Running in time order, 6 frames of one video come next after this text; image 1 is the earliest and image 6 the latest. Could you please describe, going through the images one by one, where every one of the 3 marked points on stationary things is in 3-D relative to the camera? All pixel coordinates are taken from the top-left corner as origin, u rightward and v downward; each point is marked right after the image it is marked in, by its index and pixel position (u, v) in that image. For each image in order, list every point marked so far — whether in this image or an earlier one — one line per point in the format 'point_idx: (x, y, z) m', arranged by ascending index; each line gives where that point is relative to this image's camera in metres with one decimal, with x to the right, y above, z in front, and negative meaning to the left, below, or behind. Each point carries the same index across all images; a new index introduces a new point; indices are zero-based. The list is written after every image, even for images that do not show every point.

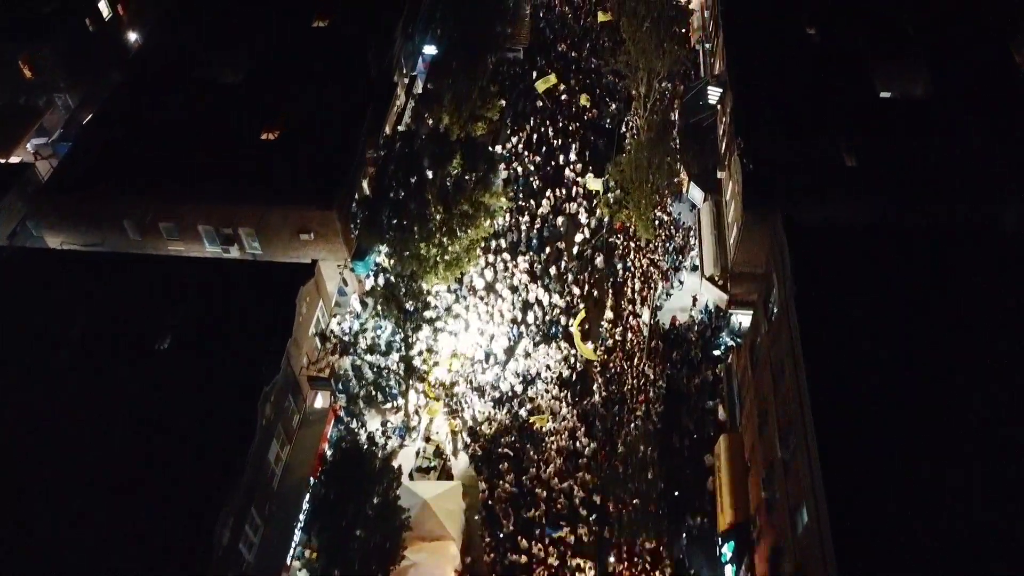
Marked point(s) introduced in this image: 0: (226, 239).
0: (-10.1, +1.7, +18.7) m
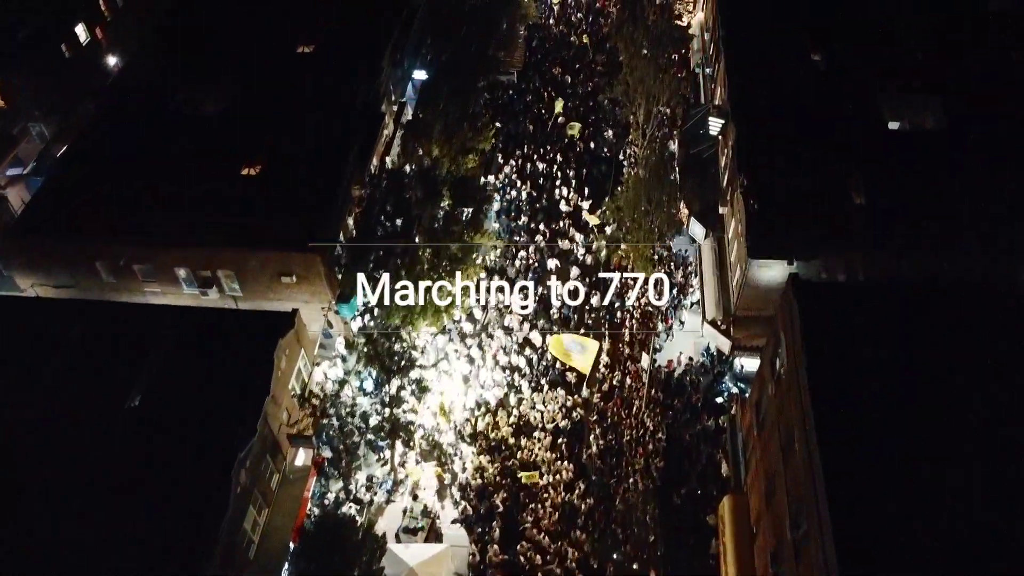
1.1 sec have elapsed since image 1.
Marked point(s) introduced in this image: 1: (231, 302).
0: (-10.4, +0.2, +17.8) m
1: (-9.6, -0.5, +18.3) m
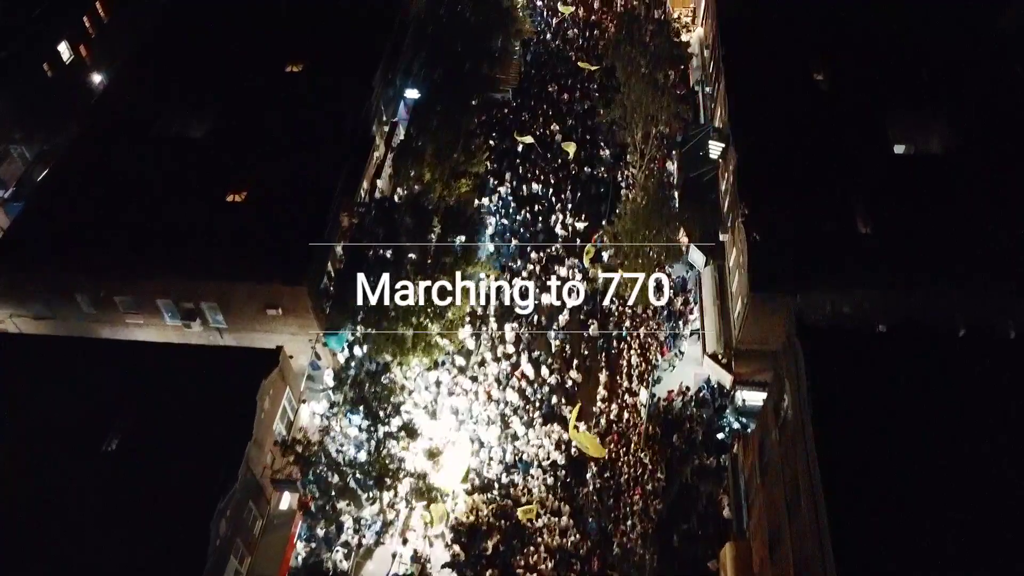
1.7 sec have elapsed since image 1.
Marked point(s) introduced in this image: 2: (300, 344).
0: (-10.6, -0.8, +17.3) m
1: (-9.8, -1.6, +17.7) m
2: (-7.0, -1.9, +17.6) m
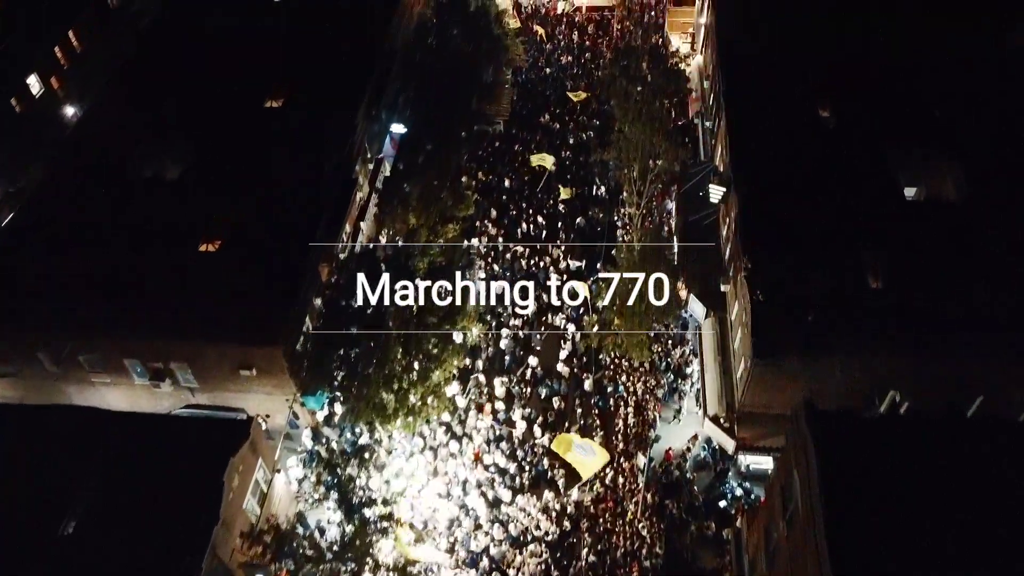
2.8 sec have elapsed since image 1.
0: (-10.9, -2.6, +16.3) m
1: (-10.2, -3.3, +16.7) m
2: (-7.3, -3.6, +16.6) m
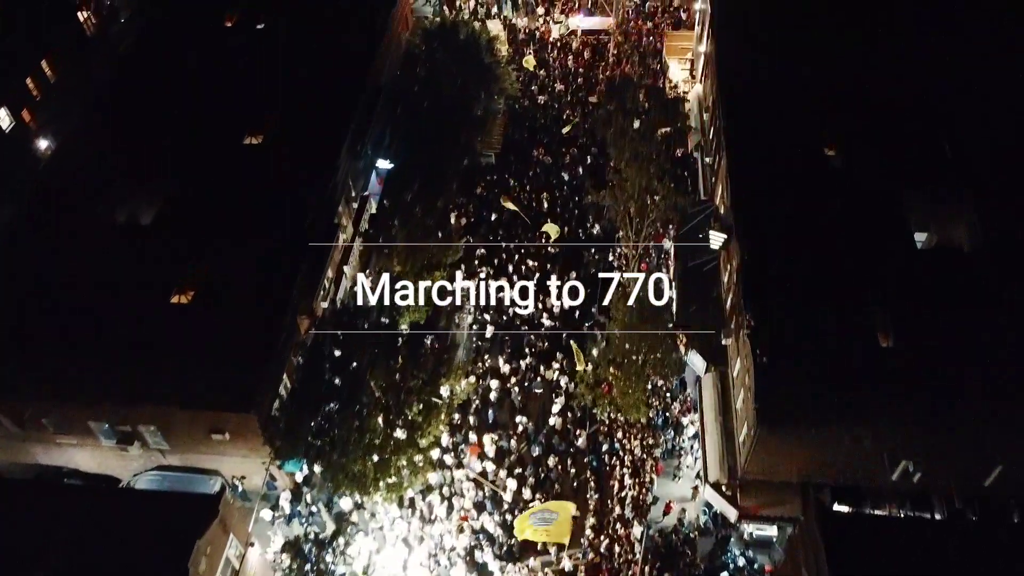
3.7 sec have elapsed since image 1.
0: (-11.2, -4.2, +15.4) m
1: (-10.5, -4.9, +15.8) m
2: (-7.6, -5.2, +15.7) m
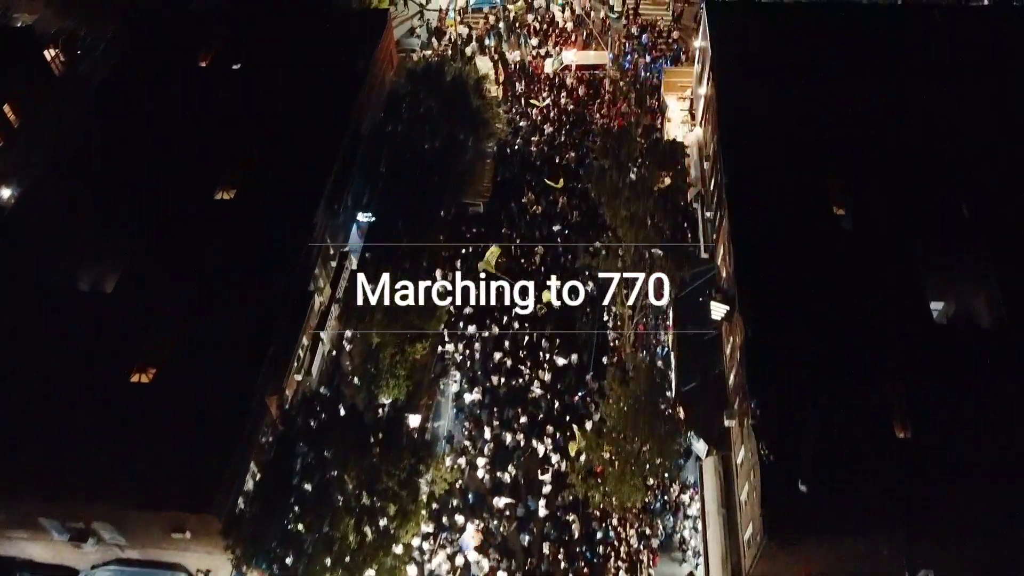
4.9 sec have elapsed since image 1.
0: (-11.6, -6.4, +14.2) m
1: (-10.9, -7.1, +14.7) m
2: (-8.0, -7.4, +14.5) m
